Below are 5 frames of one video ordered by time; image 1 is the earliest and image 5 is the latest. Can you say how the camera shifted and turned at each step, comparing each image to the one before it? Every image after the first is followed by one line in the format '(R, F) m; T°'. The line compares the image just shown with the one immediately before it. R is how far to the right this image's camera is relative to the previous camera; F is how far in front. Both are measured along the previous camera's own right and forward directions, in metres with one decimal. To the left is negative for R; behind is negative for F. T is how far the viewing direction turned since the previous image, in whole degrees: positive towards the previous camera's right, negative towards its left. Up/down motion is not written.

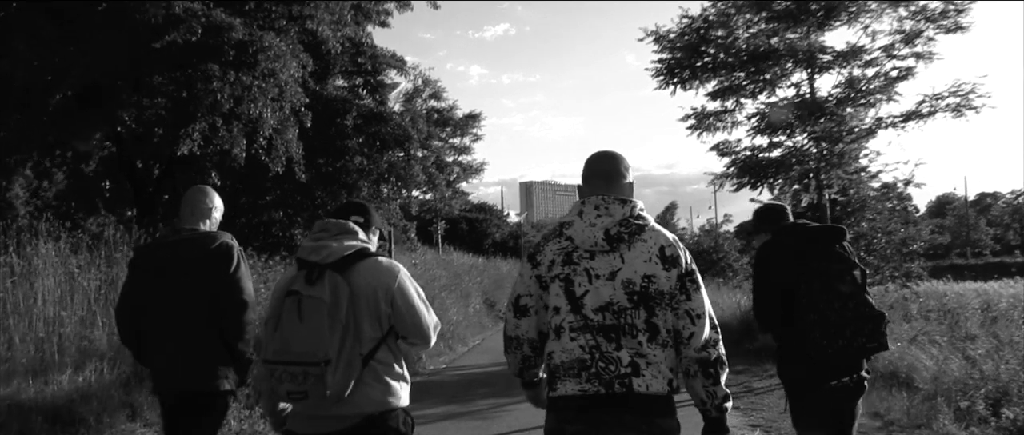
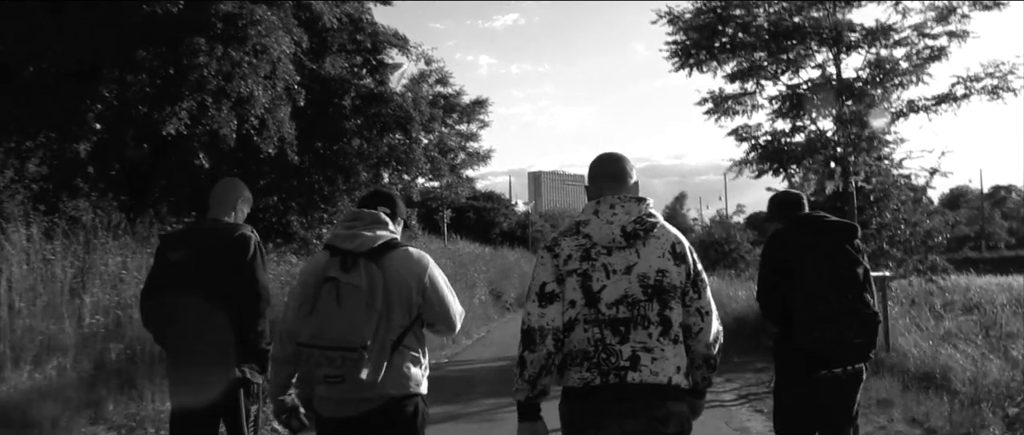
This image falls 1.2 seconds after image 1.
(0.0, +0.7) m; 0°
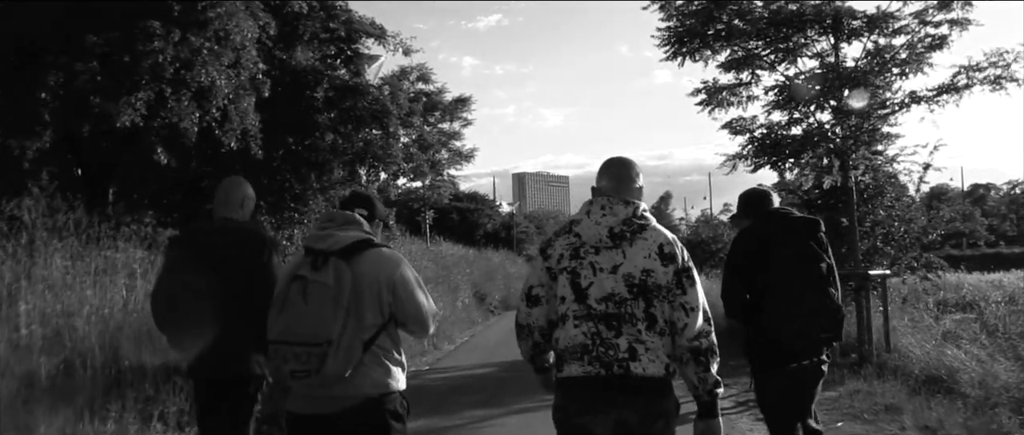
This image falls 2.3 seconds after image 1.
(0.0, +0.7) m; +1°
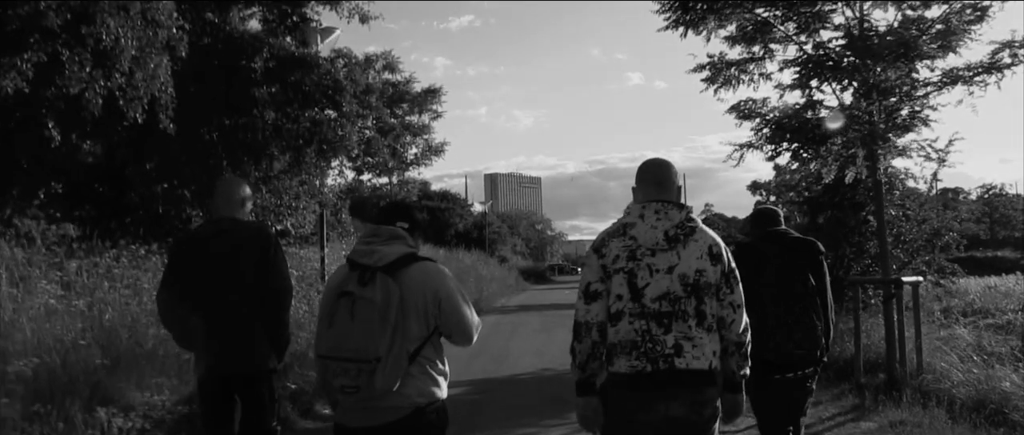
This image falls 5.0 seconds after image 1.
(0.0, +1.7) m; +2°
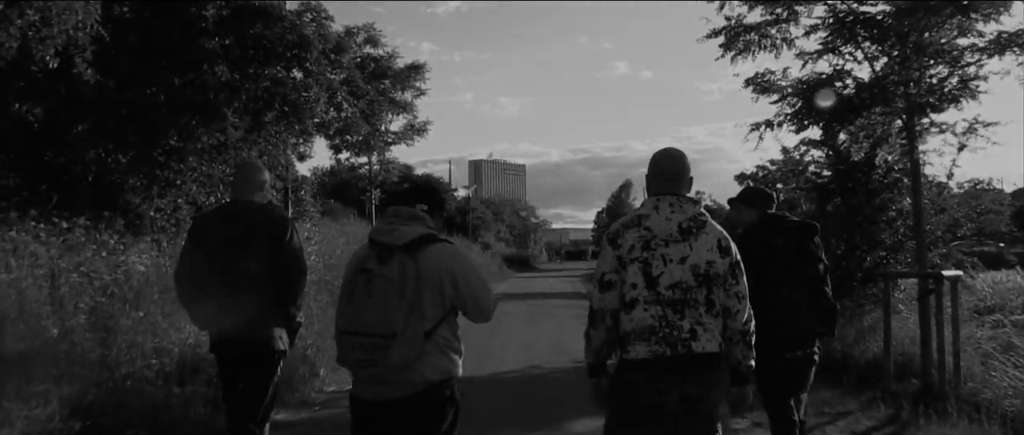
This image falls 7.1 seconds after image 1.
(0.0, +1.2) m; +1°
